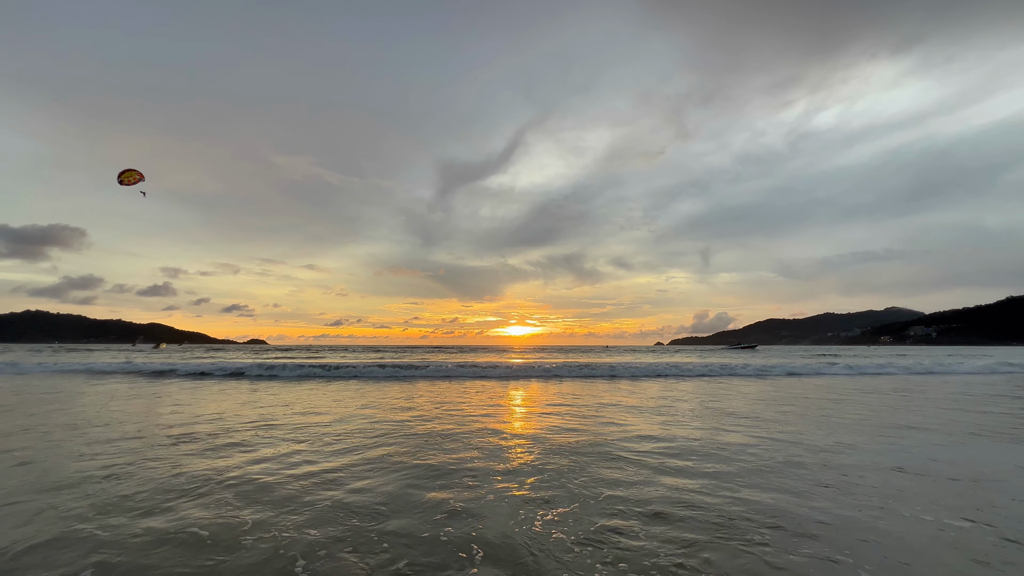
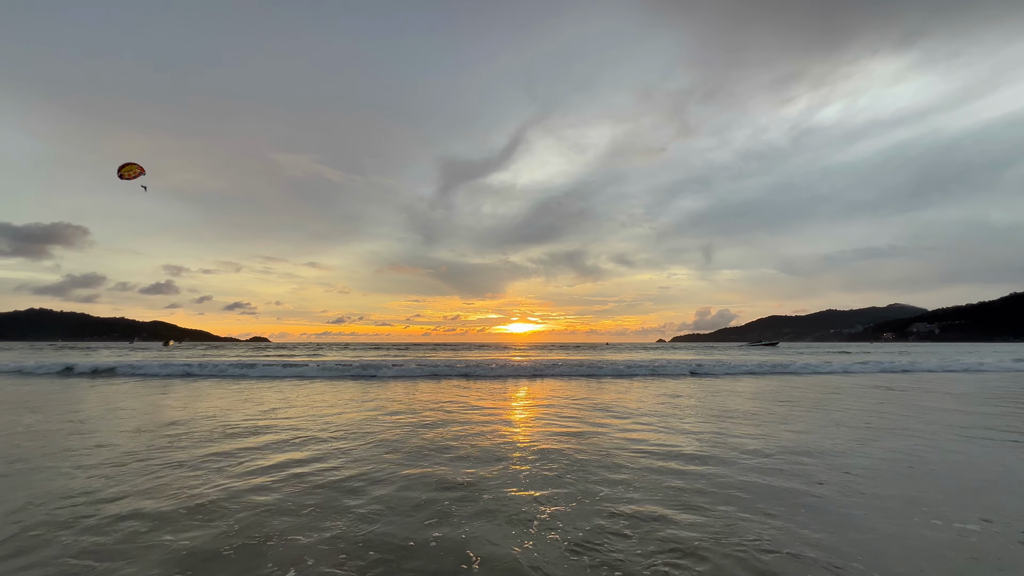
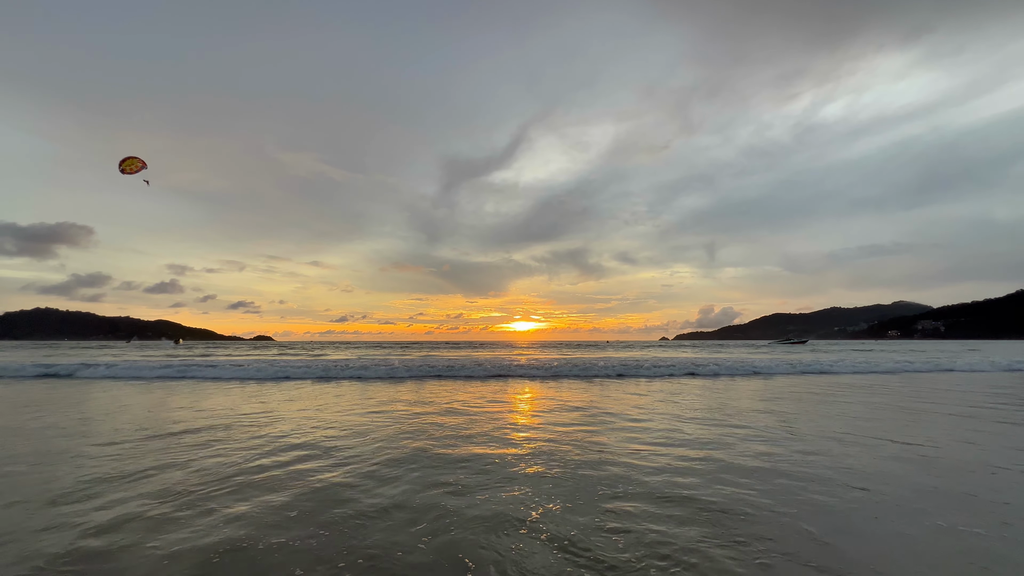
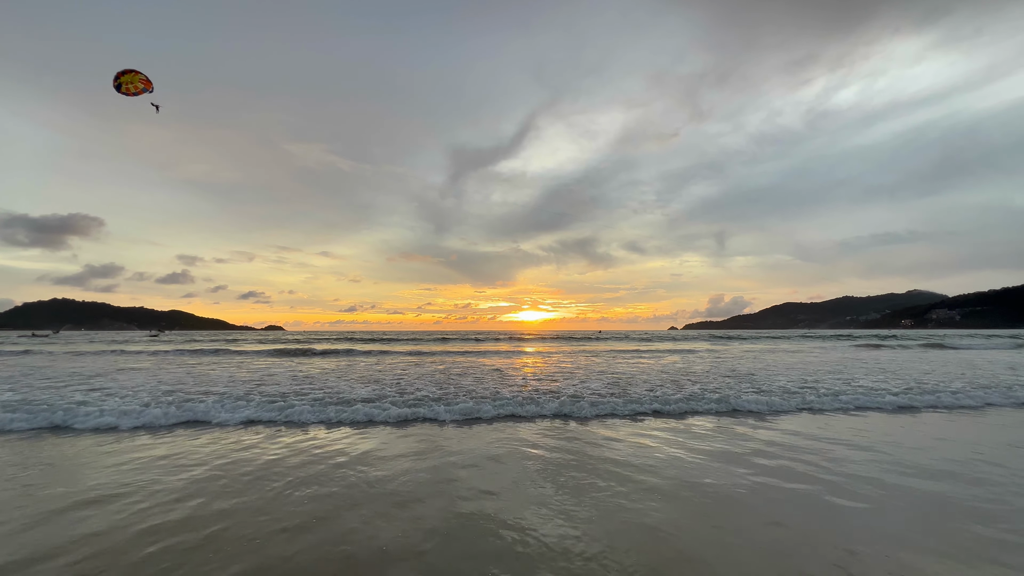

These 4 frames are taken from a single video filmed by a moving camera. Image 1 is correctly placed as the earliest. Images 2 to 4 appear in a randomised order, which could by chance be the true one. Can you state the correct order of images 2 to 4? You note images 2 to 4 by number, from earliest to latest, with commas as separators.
2, 3, 4
